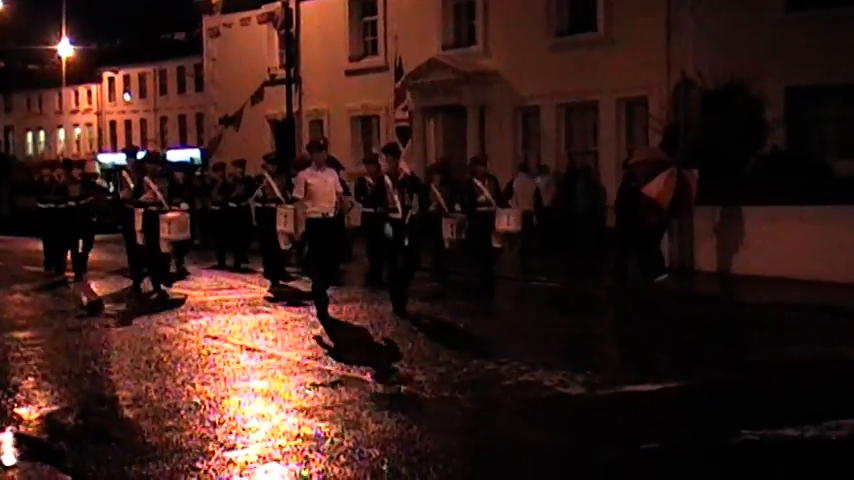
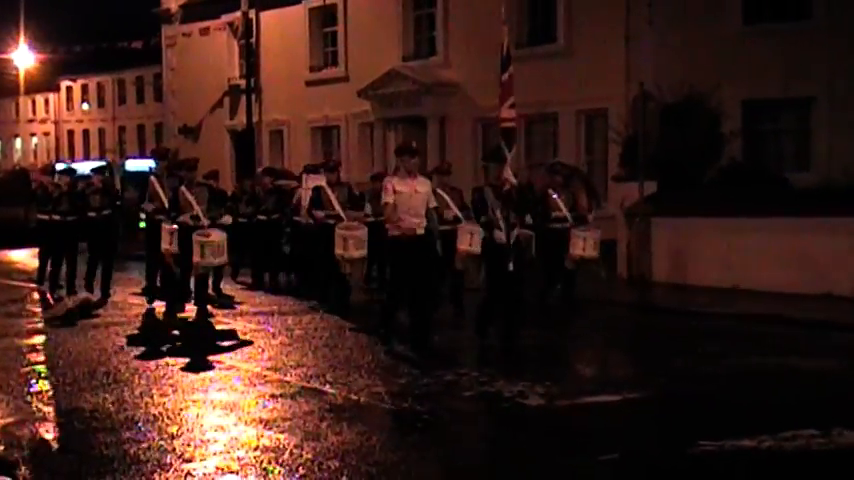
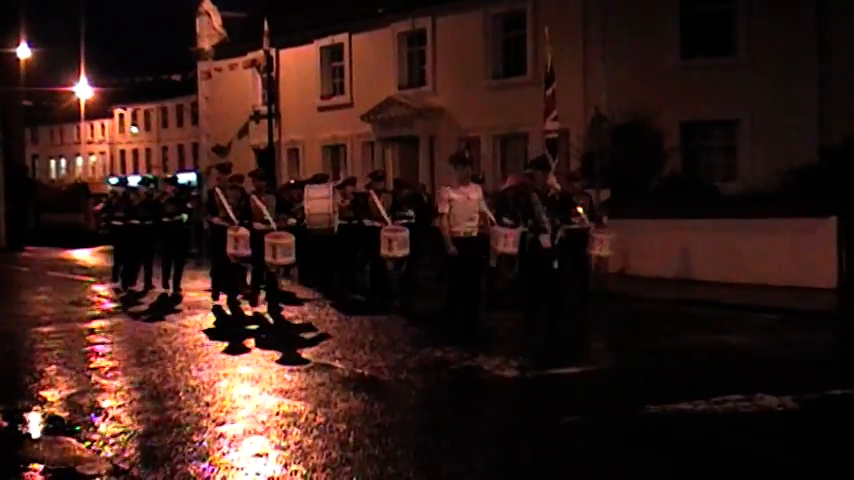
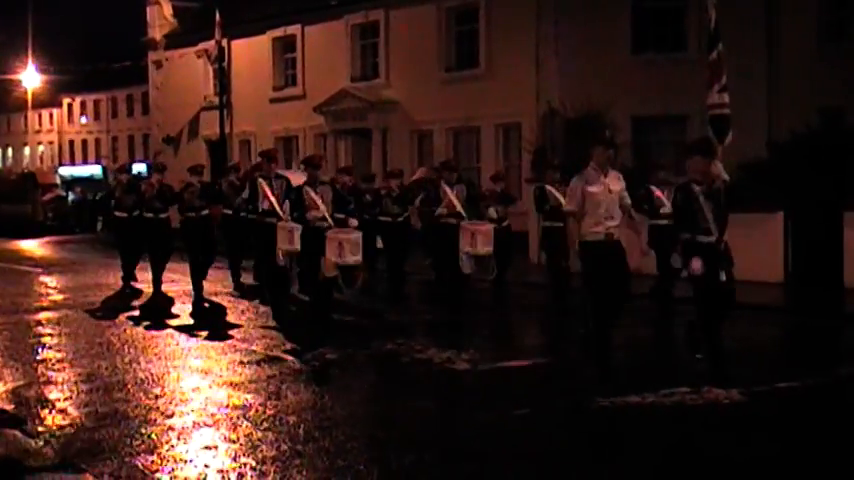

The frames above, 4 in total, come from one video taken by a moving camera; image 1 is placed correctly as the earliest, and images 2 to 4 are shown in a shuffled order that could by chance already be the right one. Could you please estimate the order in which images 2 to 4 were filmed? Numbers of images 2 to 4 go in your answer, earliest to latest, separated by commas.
2, 3, 4
